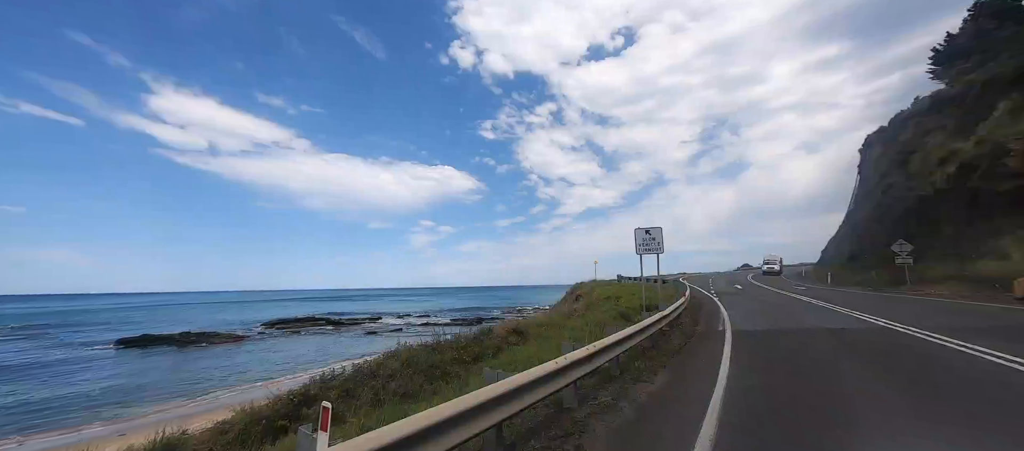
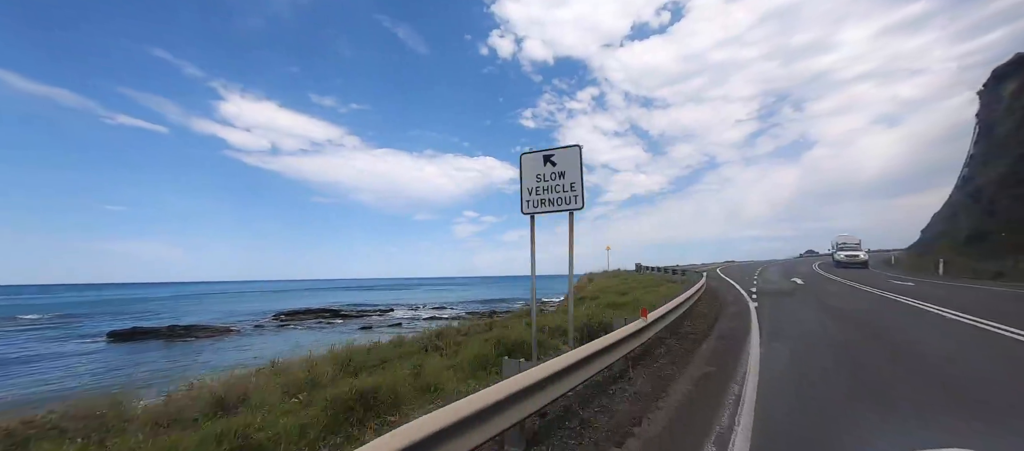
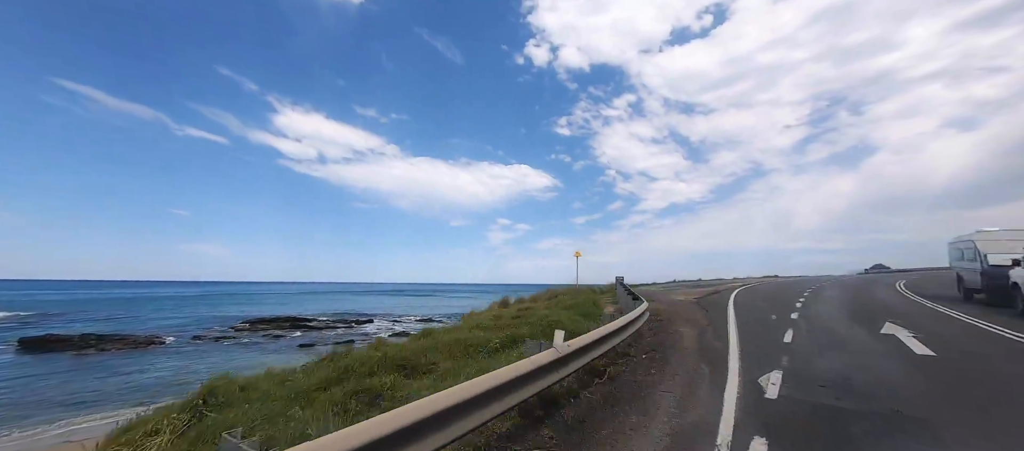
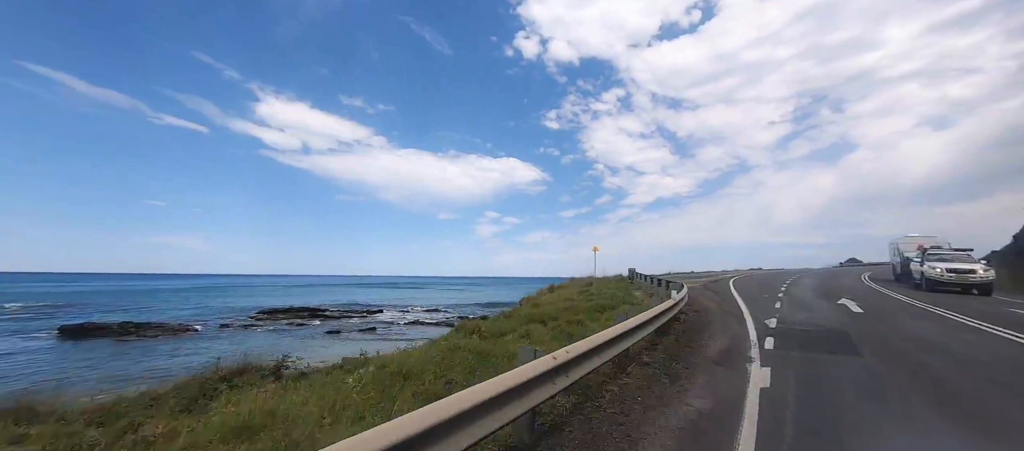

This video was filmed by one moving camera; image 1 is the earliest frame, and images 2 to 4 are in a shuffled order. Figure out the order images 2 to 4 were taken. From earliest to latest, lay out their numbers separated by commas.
2, 4, 3
